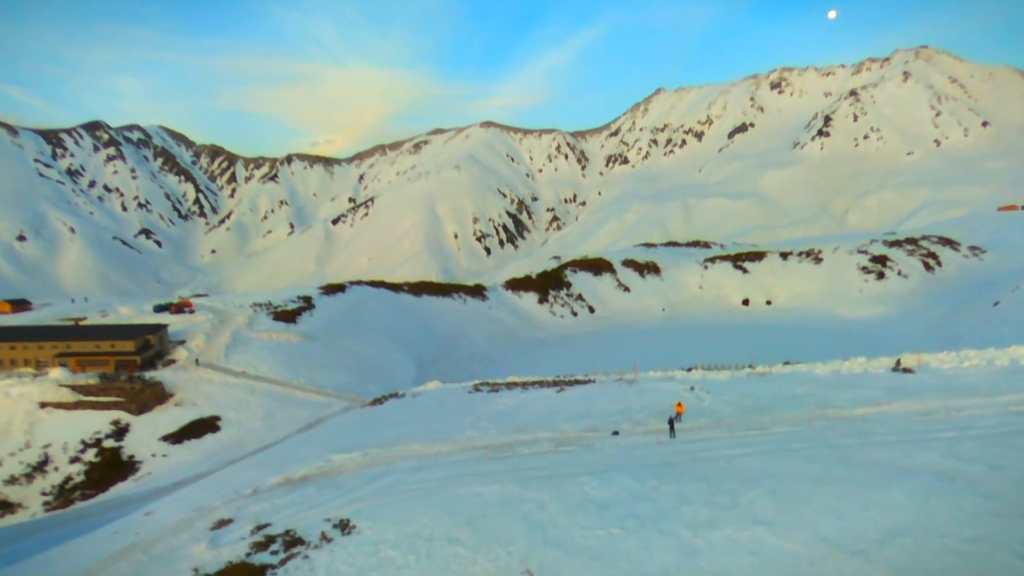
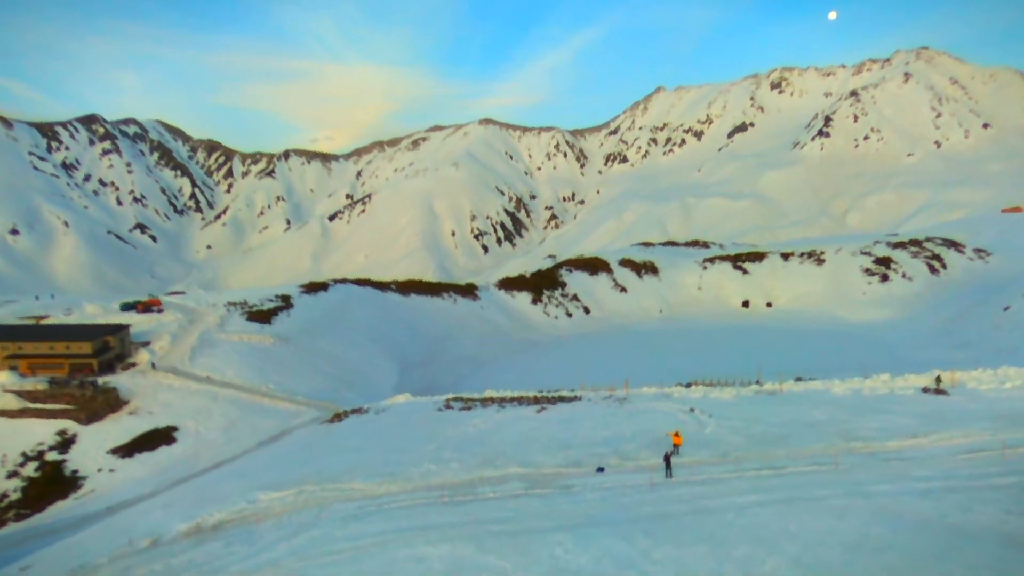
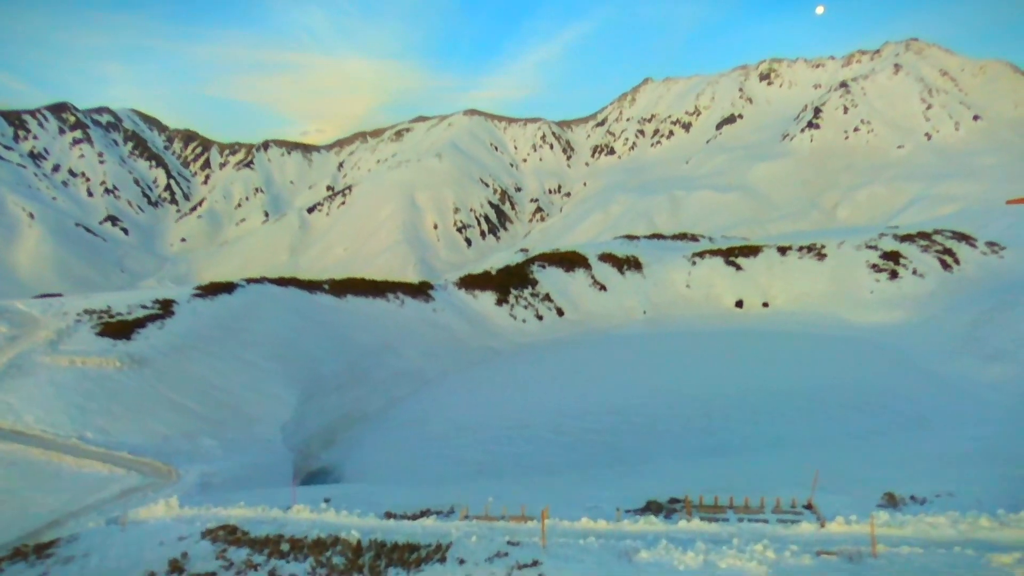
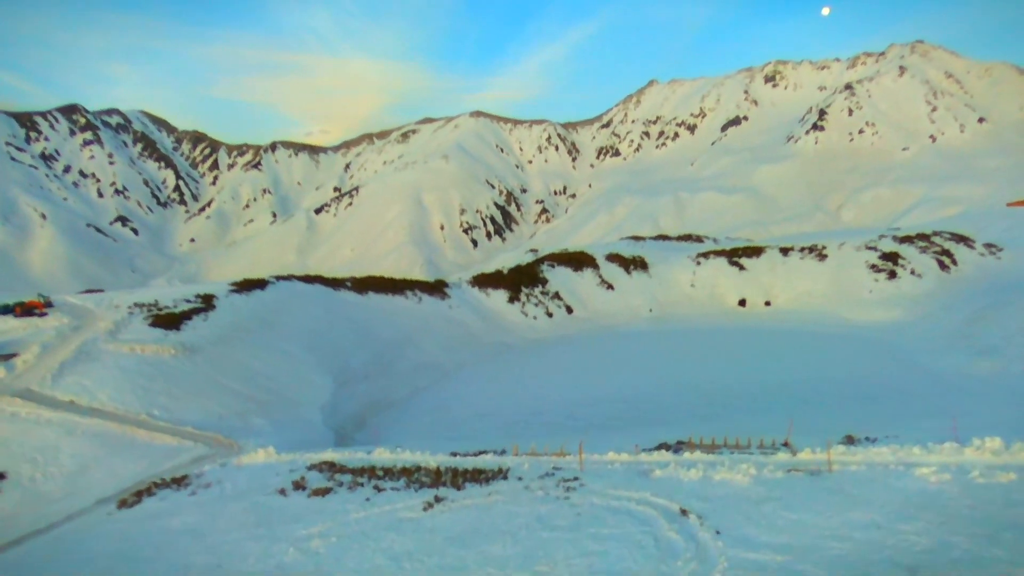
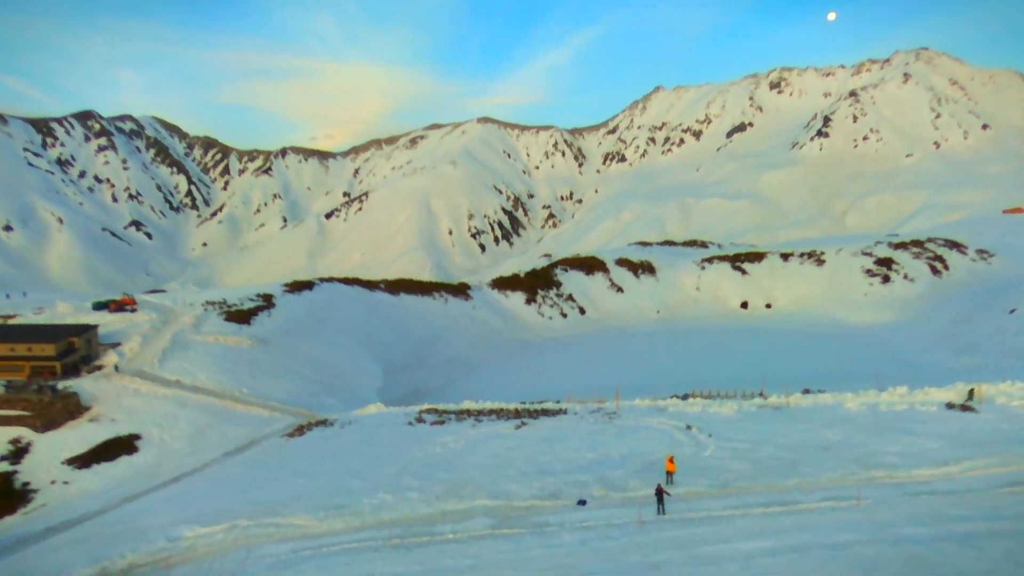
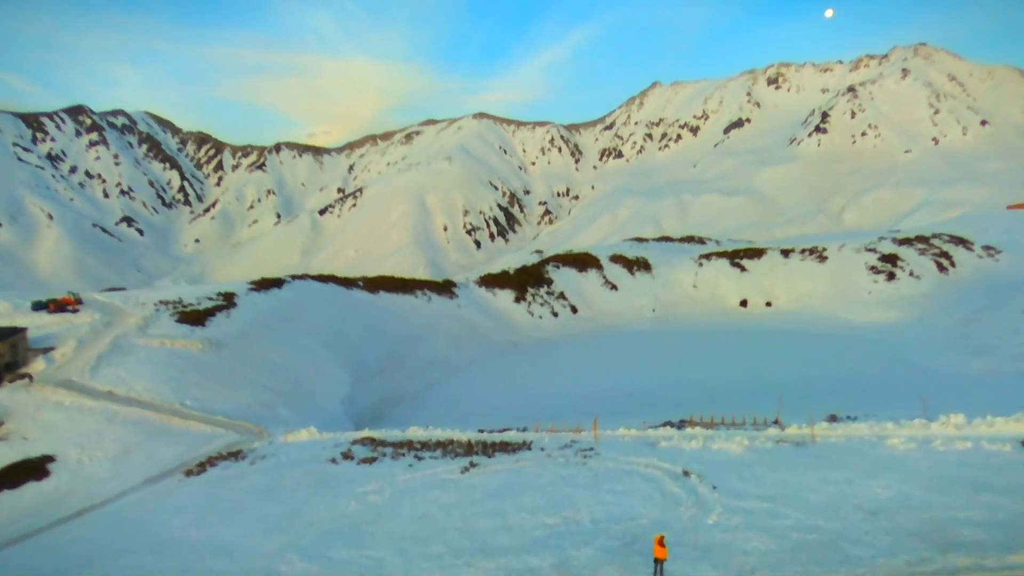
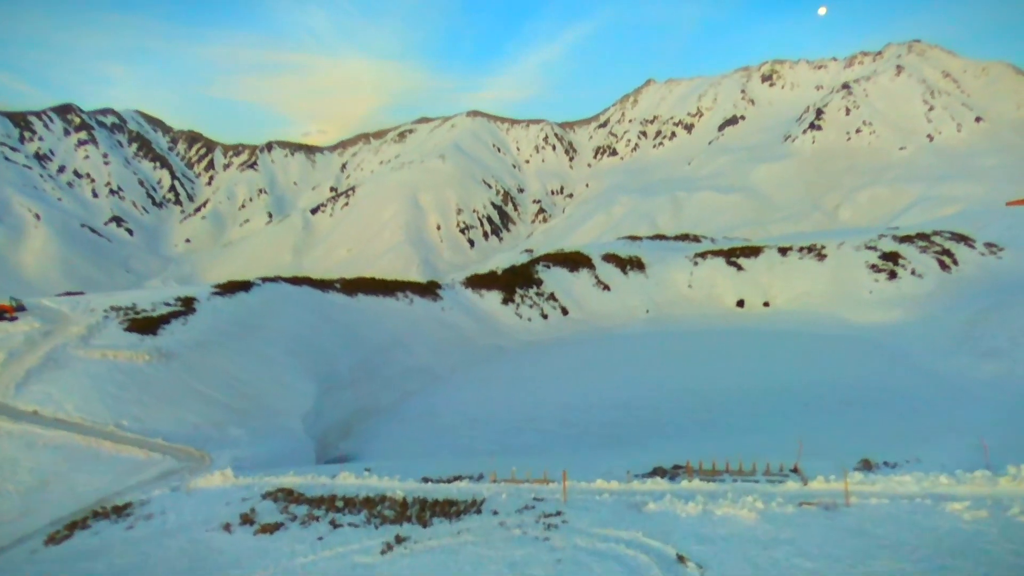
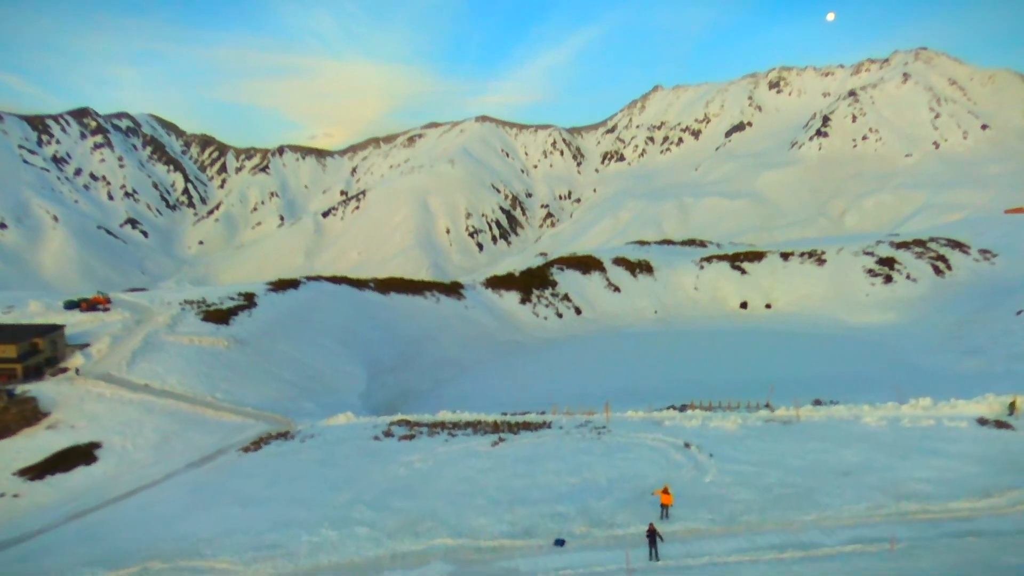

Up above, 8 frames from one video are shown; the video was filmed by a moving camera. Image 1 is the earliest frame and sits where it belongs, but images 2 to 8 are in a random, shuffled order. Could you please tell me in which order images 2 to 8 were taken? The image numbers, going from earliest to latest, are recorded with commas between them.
2, 5, 8, 6, 4, 7, 3
